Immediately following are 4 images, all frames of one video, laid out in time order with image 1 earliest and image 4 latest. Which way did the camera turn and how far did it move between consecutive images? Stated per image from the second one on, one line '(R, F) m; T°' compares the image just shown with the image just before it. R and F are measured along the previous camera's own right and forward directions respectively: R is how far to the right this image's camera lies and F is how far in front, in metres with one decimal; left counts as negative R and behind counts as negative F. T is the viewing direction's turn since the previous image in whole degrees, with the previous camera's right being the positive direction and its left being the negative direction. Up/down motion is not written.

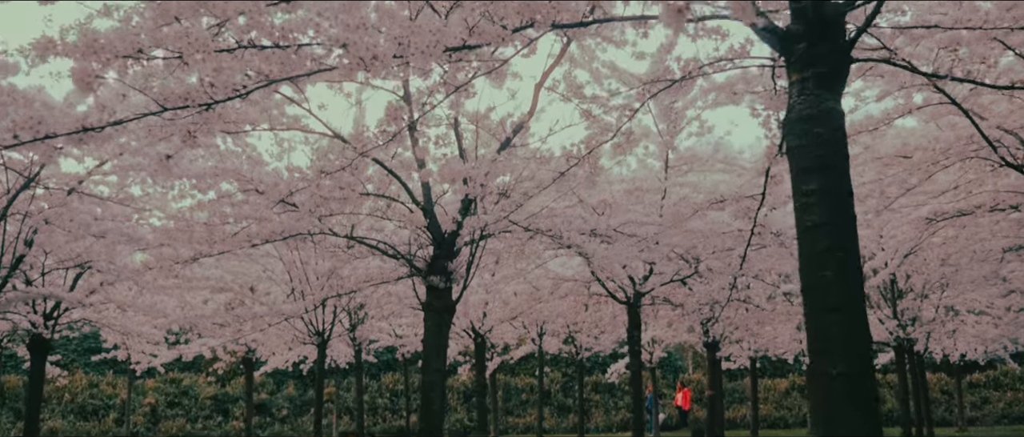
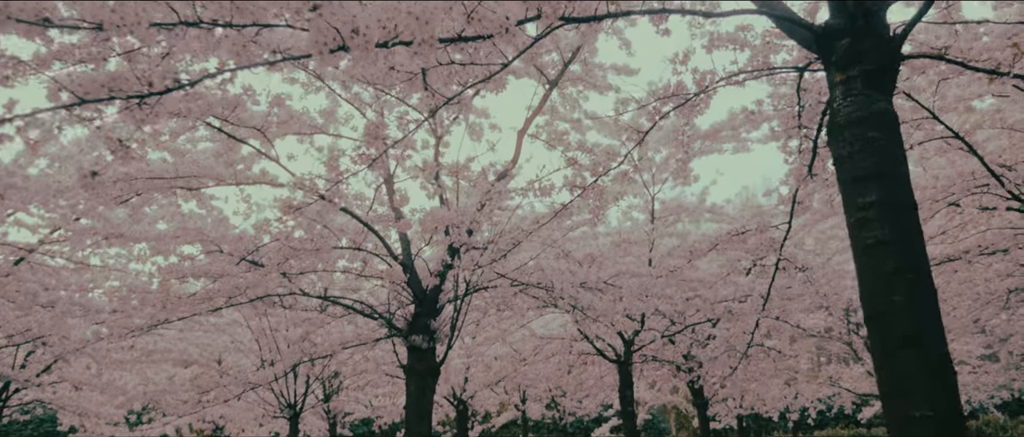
(-0.1, +0.4) m; +2°
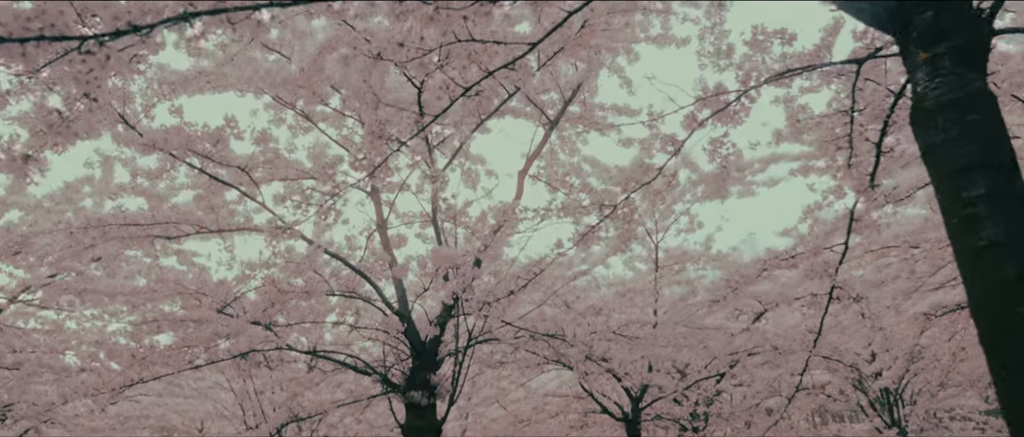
(-0.1, +0.4) m; +1°
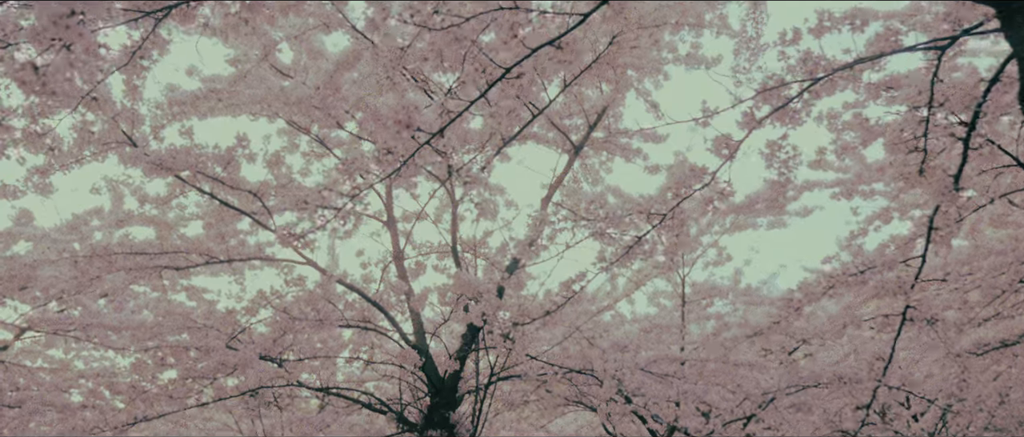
(-0.1, +0.3) m; -1°
